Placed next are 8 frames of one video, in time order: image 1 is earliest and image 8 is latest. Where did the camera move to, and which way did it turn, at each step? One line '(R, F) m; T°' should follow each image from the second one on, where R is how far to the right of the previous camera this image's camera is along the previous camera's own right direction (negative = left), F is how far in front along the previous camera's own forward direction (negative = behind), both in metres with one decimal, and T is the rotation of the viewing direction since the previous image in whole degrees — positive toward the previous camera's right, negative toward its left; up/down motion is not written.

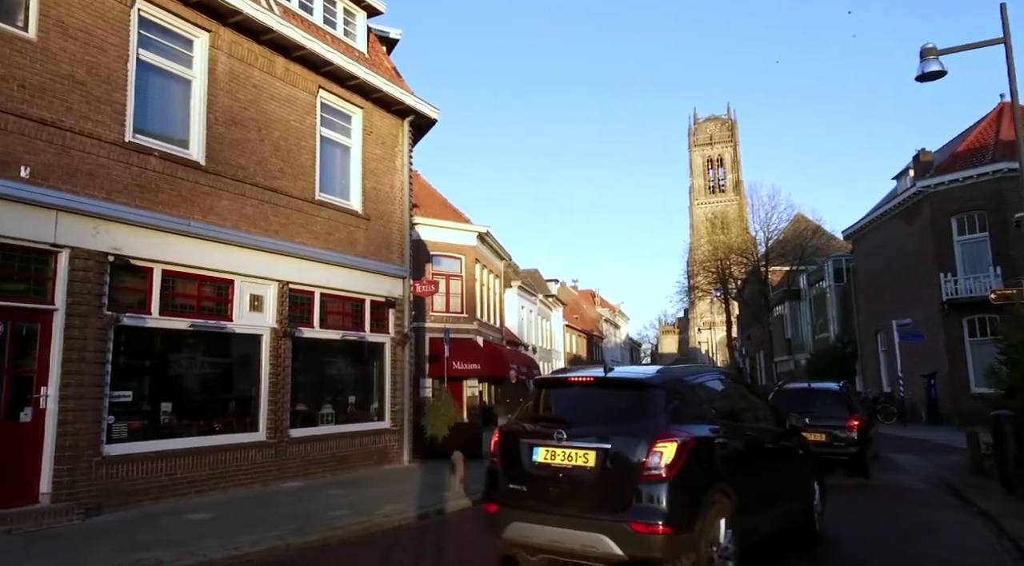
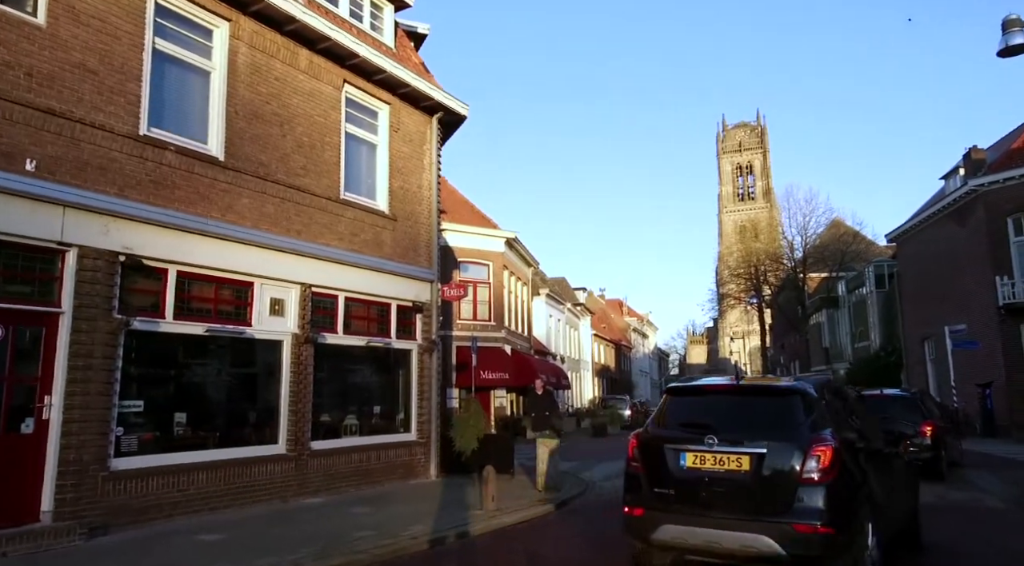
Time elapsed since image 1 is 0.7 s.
(-0.2, +0.8) m; -2°
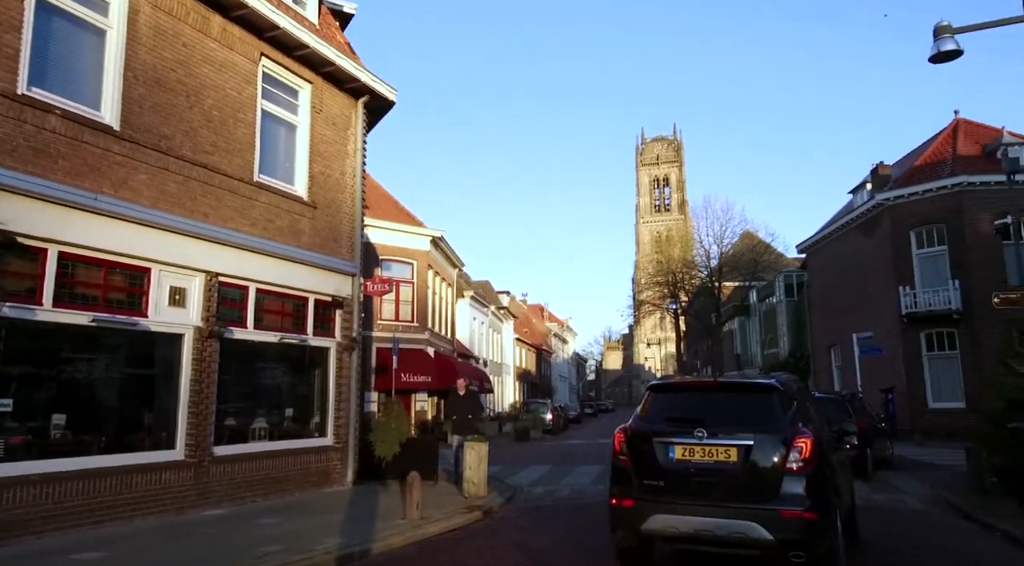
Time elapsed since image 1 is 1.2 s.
(-0.1, +0.6) m; +7°
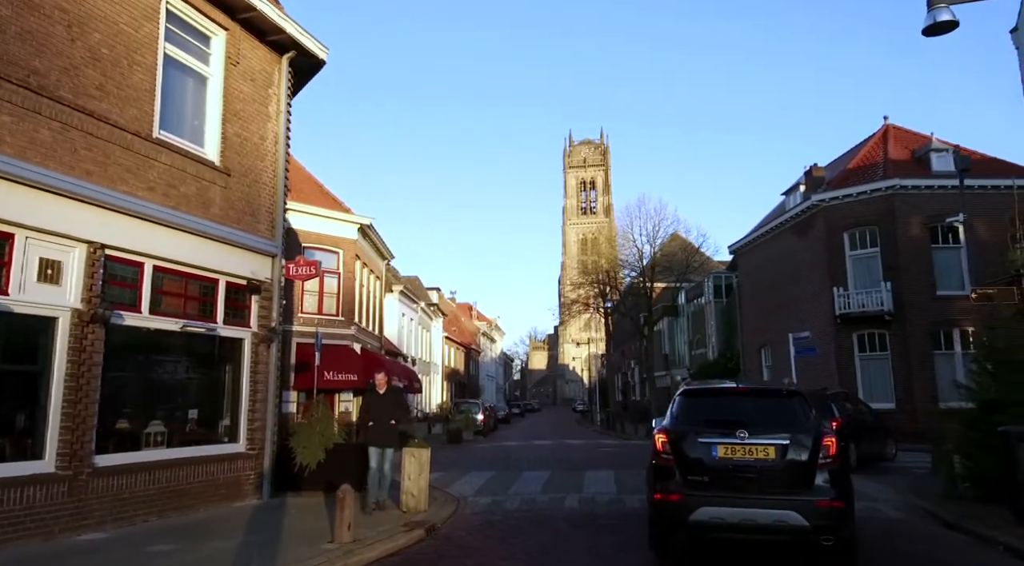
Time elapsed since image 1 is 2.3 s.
(-0.3, +1.3) m; +6°
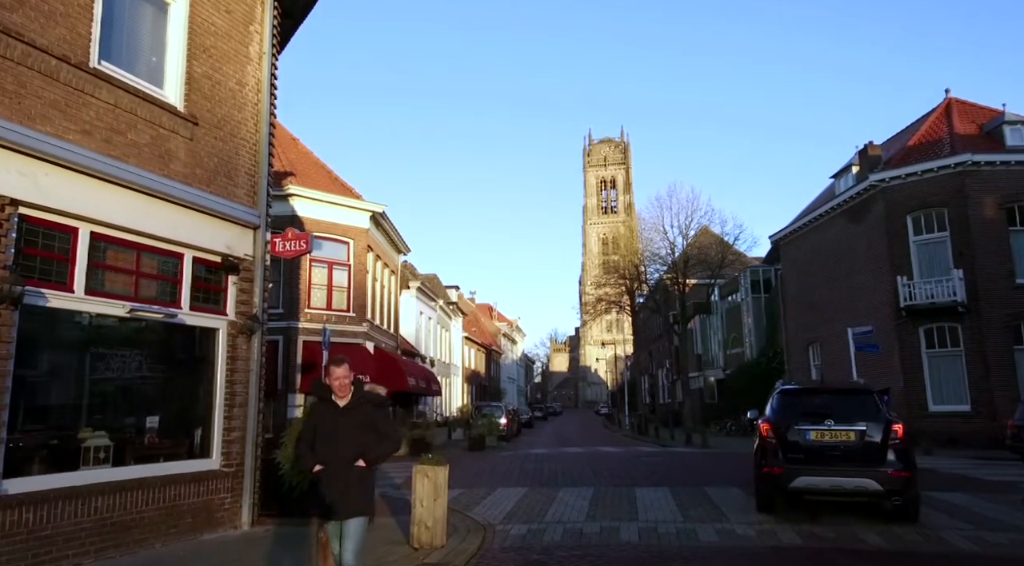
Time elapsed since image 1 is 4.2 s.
(-0.2, +2.1) m; -2°
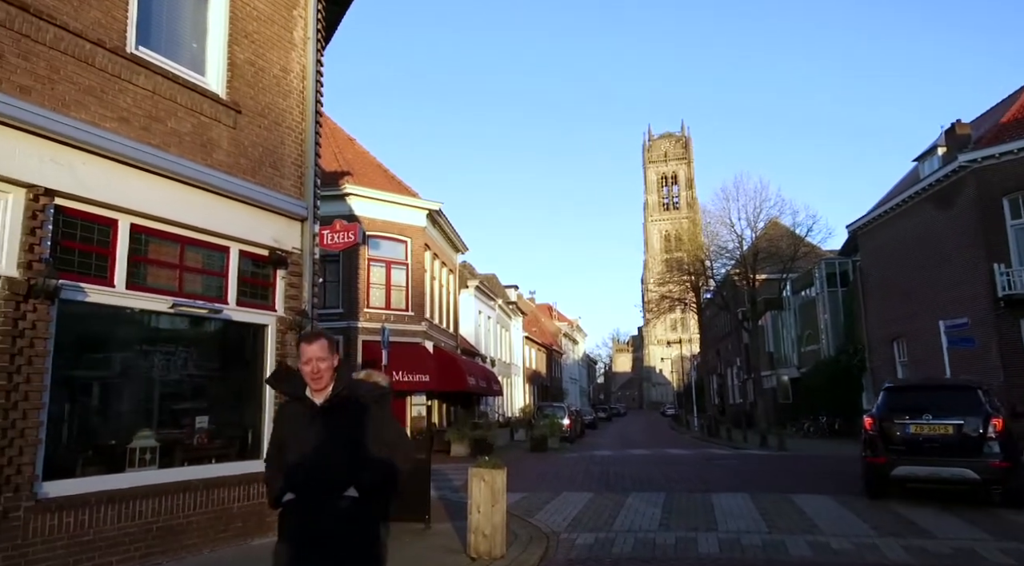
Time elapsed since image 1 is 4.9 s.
(0.0, +0.6) m; -5°
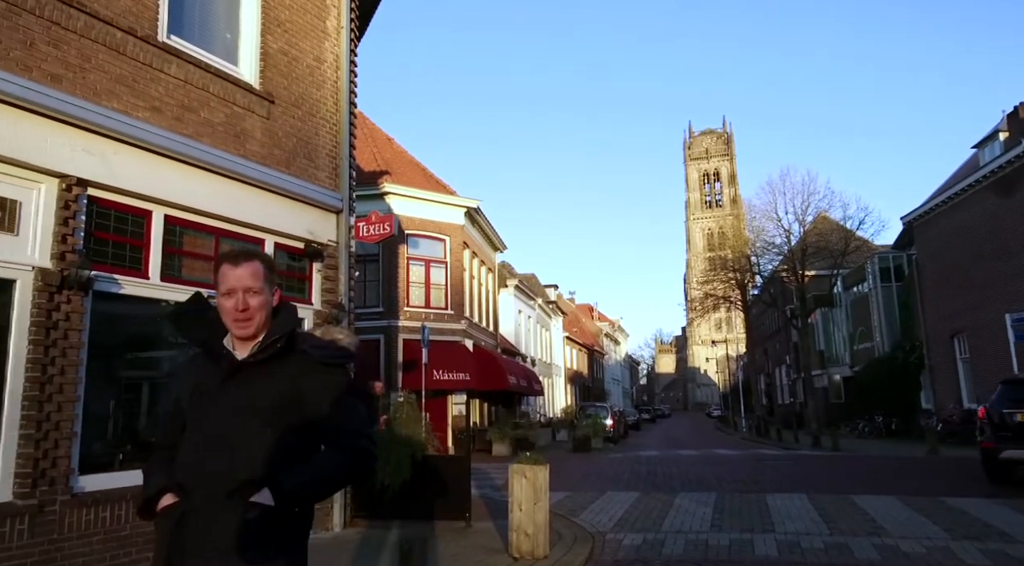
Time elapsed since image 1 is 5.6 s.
(0.0, +0.3) m; -3°
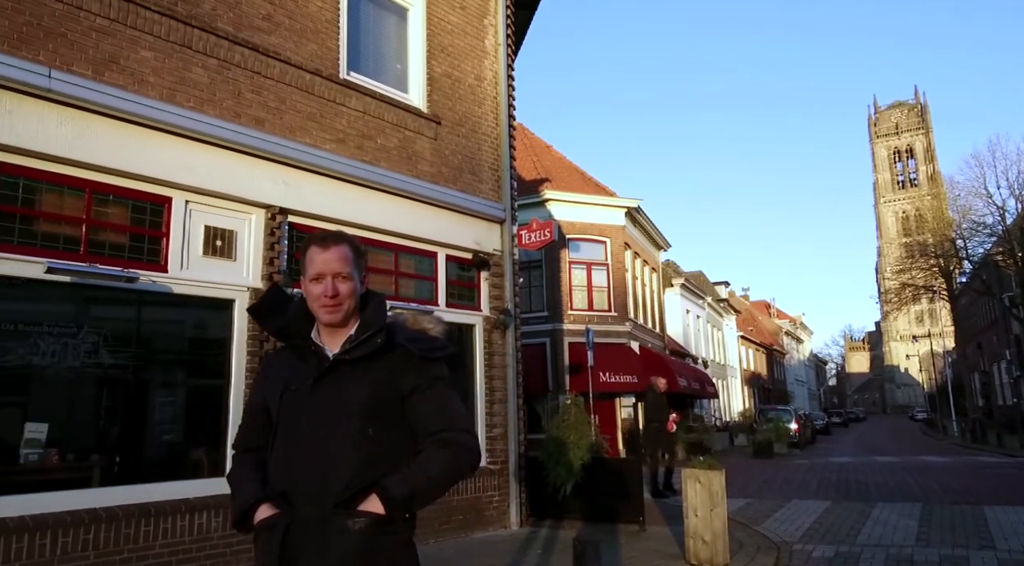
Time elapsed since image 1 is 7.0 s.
(0.0, -0.1) m; -14°
